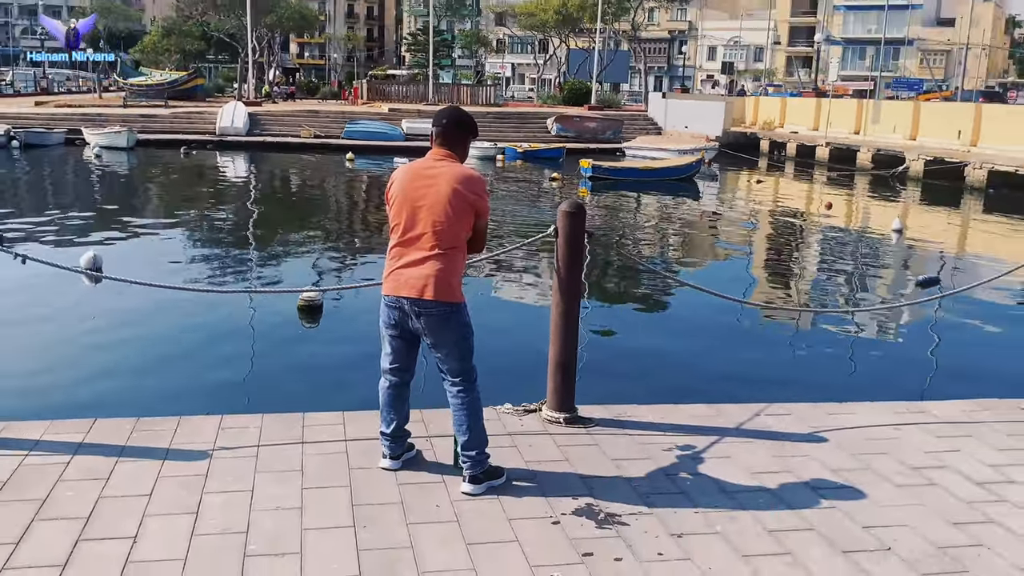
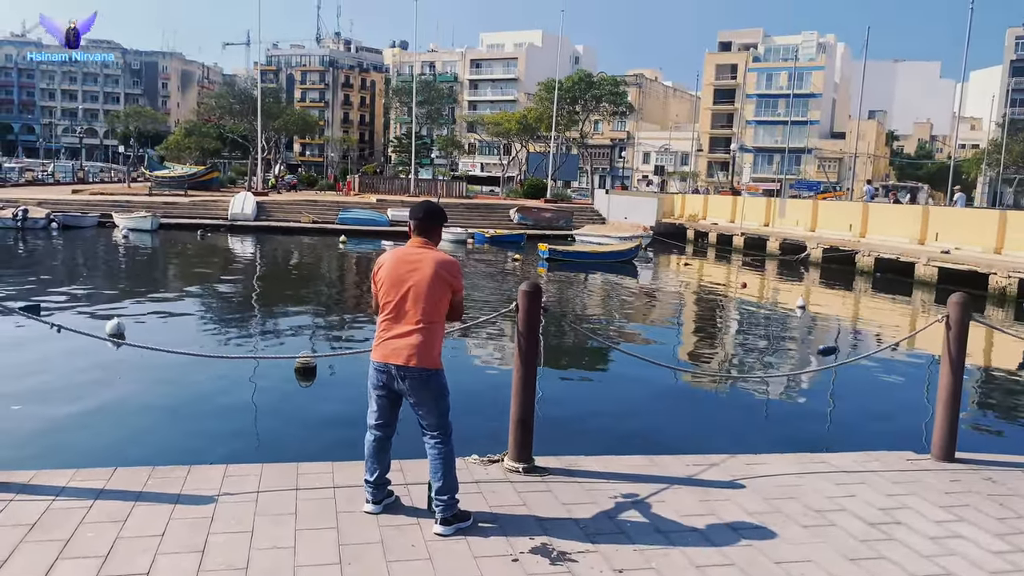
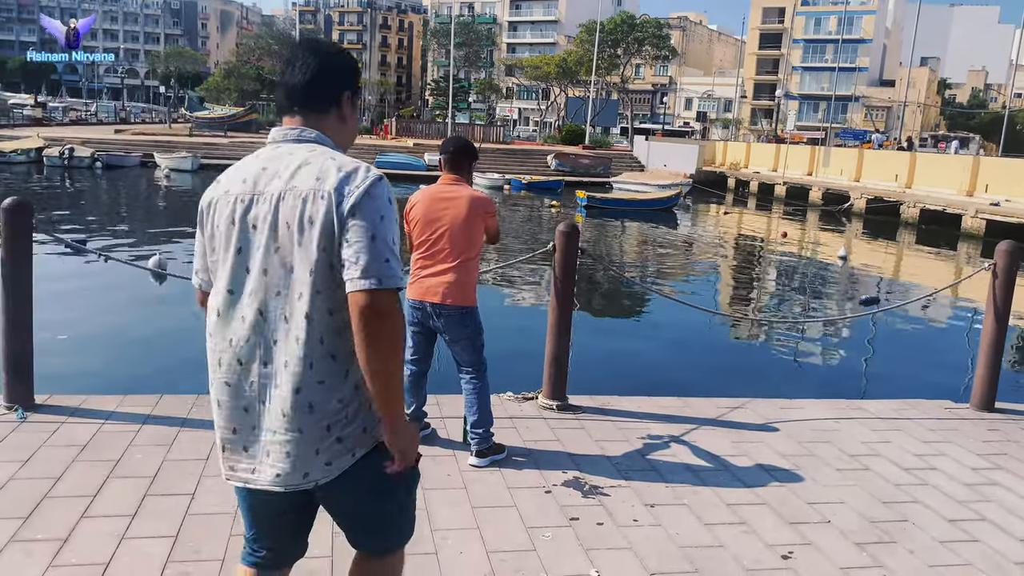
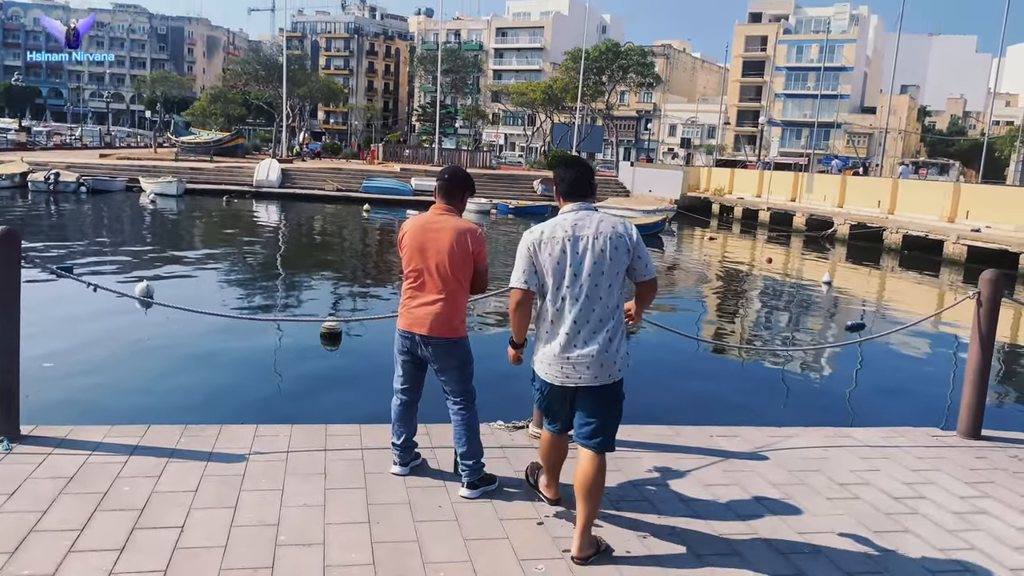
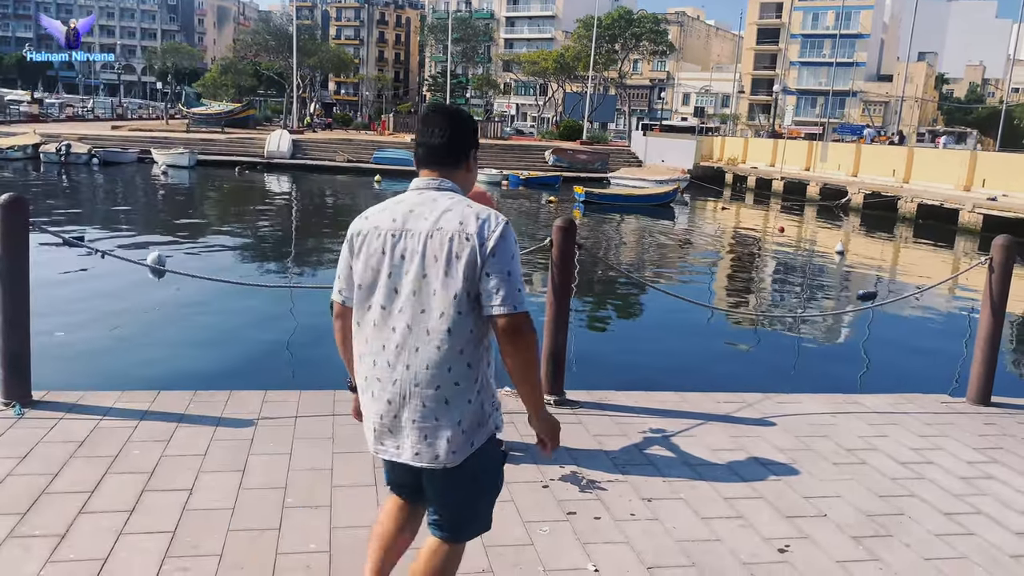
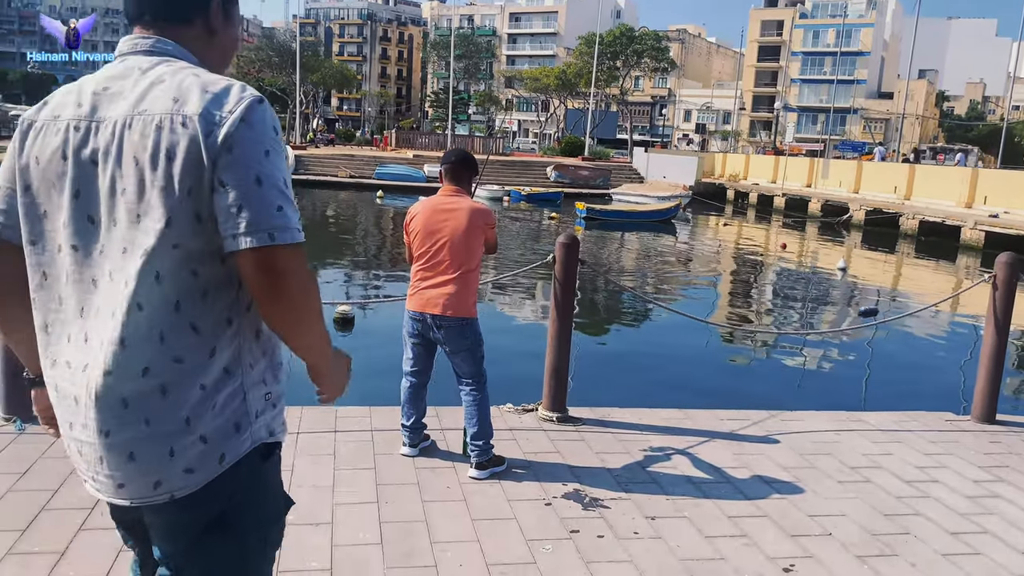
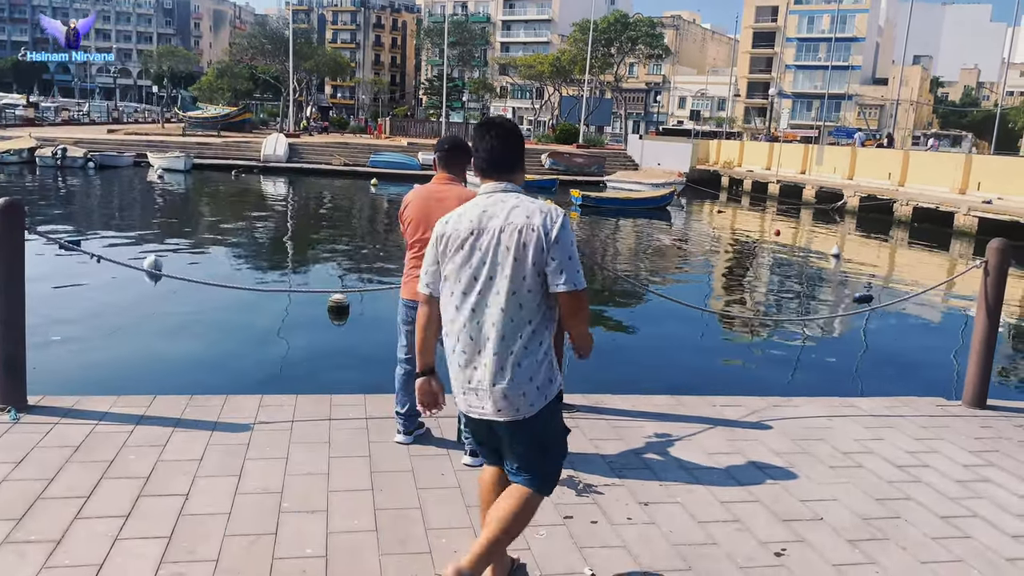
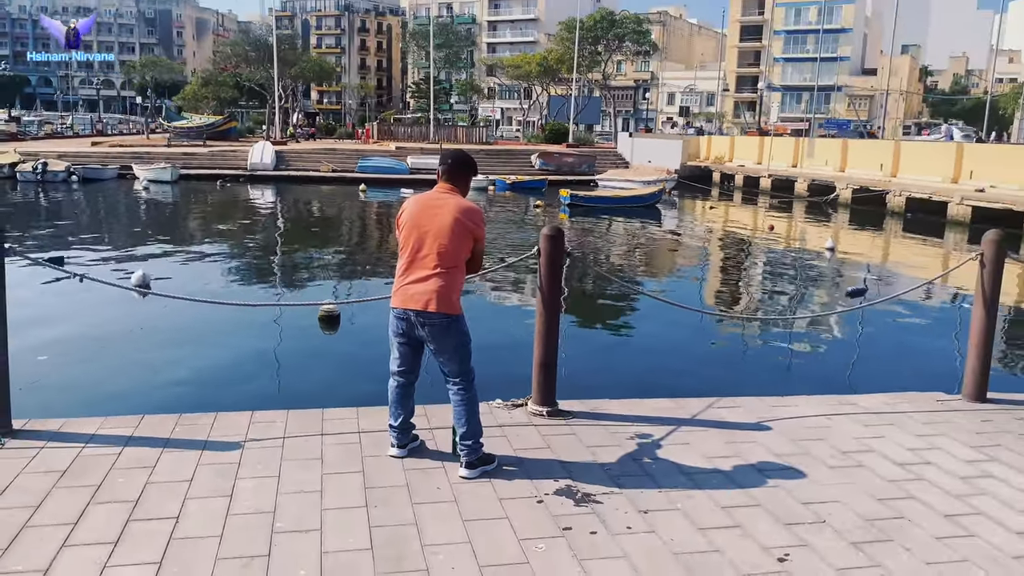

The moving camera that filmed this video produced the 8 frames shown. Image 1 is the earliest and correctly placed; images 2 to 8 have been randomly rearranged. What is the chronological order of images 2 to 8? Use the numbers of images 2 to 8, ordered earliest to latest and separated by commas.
8, 2, 6, 3, 5, 7, 4
